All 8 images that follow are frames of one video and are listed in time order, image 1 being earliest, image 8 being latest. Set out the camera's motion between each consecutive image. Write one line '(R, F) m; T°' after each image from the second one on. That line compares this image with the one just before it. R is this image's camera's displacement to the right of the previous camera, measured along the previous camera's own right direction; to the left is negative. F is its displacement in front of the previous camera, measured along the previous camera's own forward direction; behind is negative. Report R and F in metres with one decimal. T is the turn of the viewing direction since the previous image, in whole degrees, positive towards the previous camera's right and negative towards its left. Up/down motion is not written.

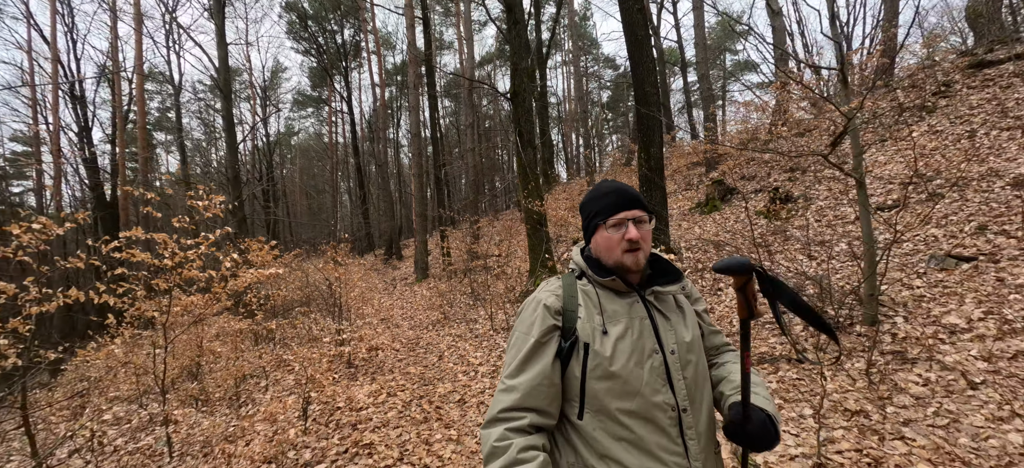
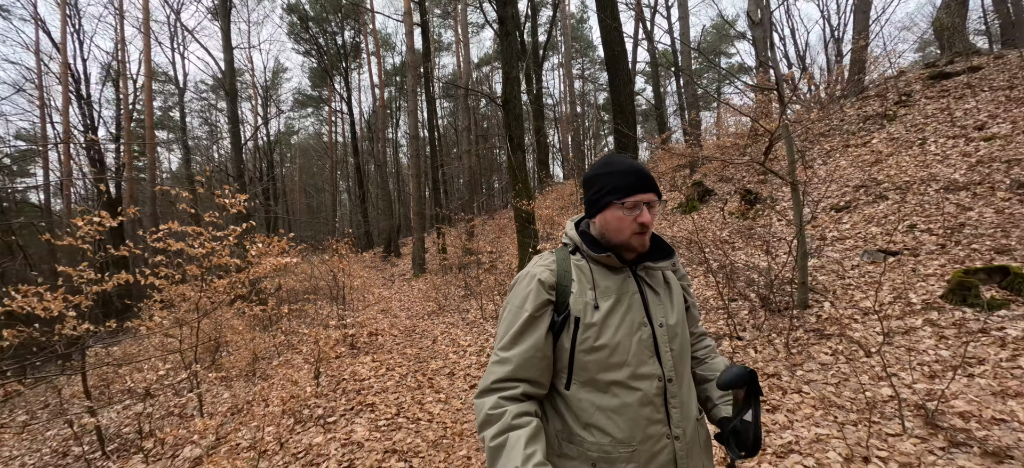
(+0.2, -0.6) m; 0°
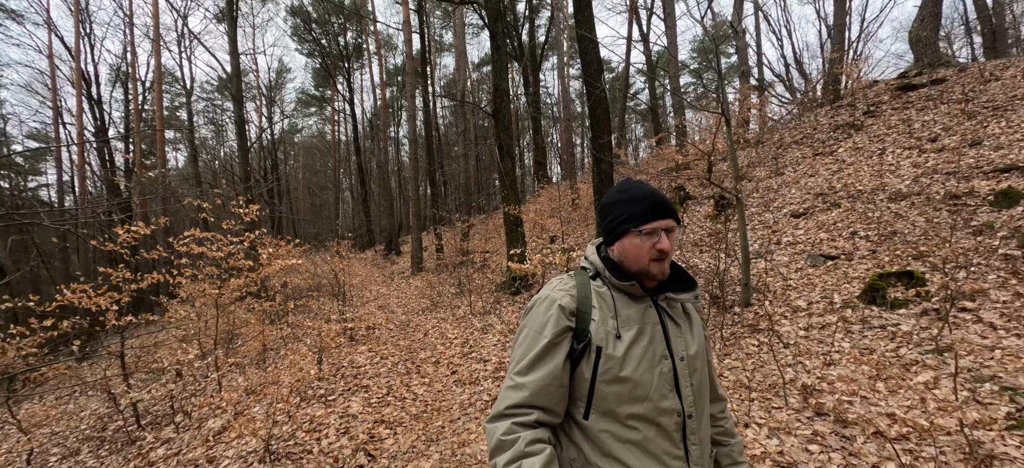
(+0.3, -0.6) m; 0°
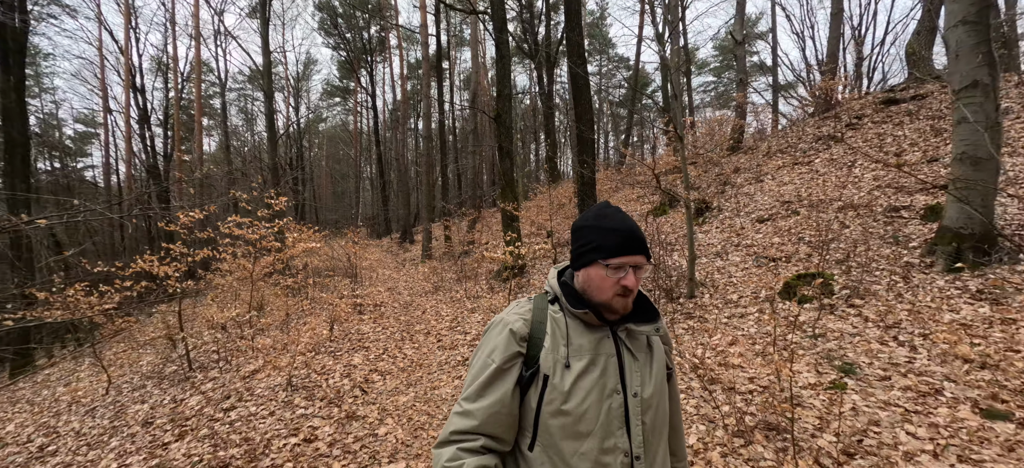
(+0.5, -1.0) m; -2°
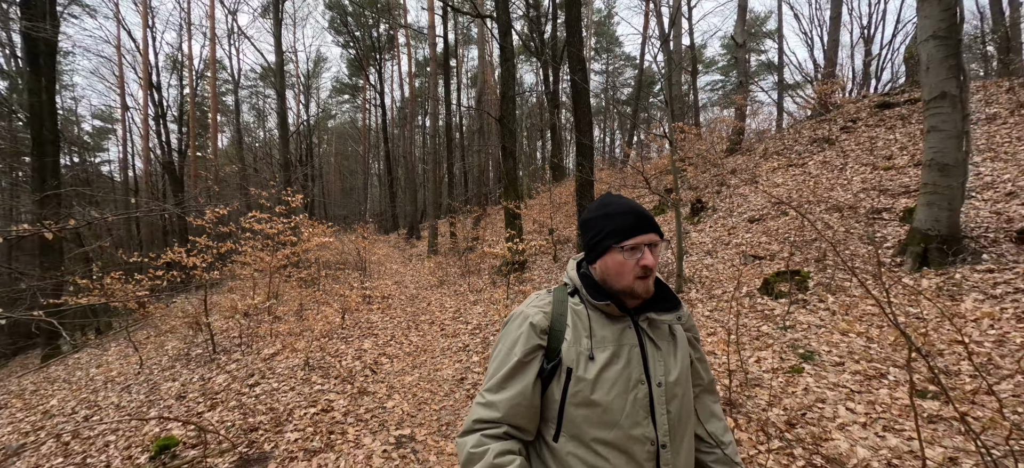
(+0.1, -0.4) m; -1°
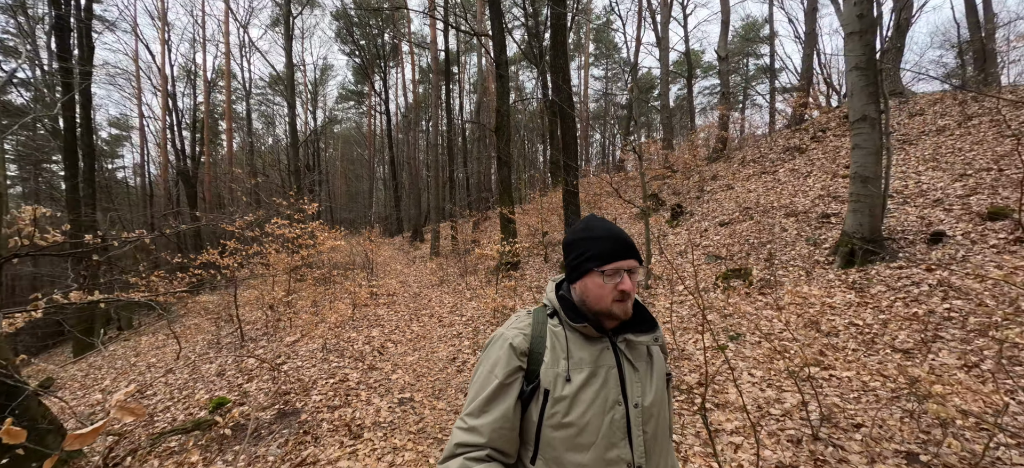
(+0.3, -0.9) m; -1°
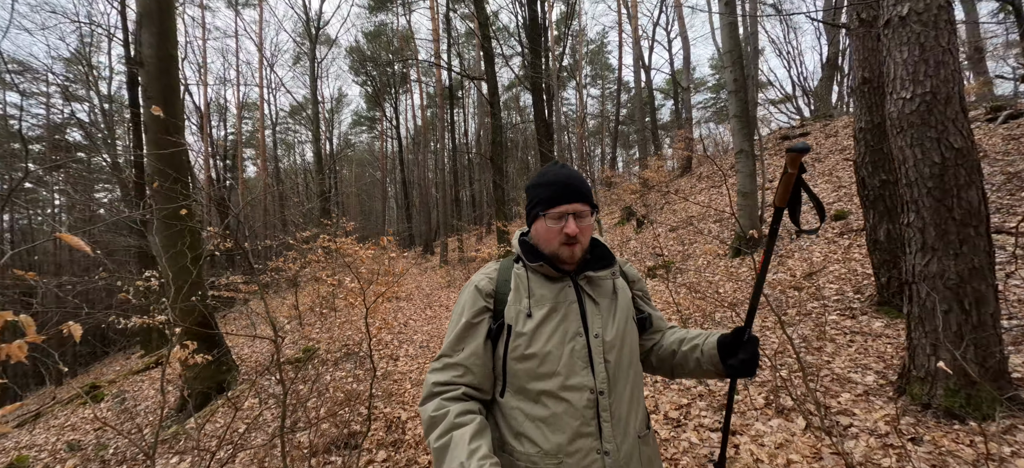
(+0.5, -2.5) m; -1°
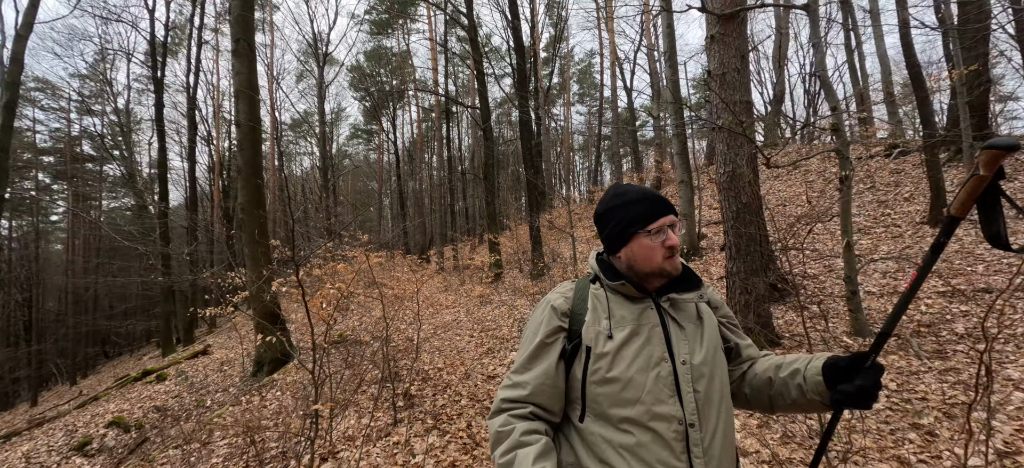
(+0.1, -2.2) m; +1°
